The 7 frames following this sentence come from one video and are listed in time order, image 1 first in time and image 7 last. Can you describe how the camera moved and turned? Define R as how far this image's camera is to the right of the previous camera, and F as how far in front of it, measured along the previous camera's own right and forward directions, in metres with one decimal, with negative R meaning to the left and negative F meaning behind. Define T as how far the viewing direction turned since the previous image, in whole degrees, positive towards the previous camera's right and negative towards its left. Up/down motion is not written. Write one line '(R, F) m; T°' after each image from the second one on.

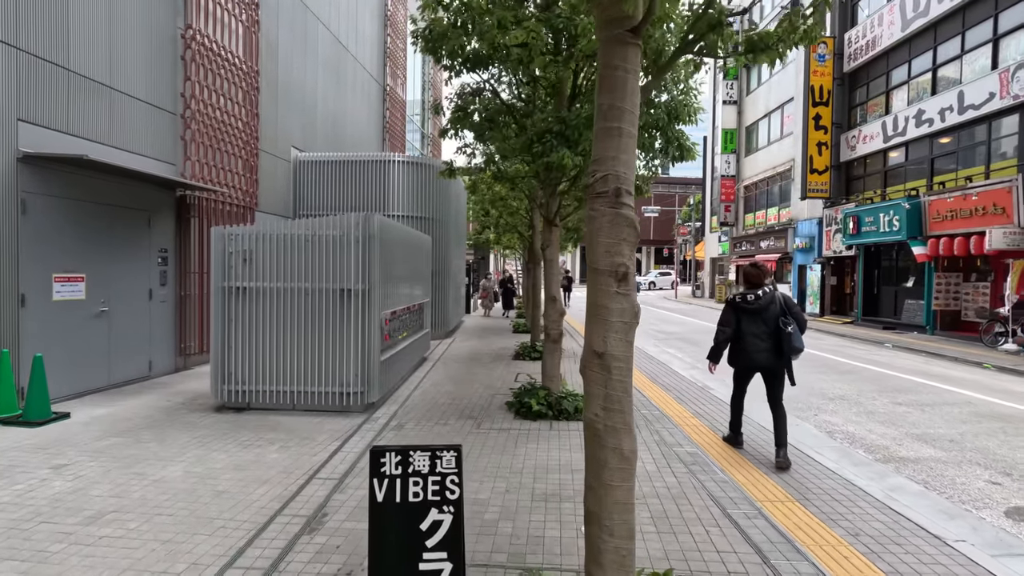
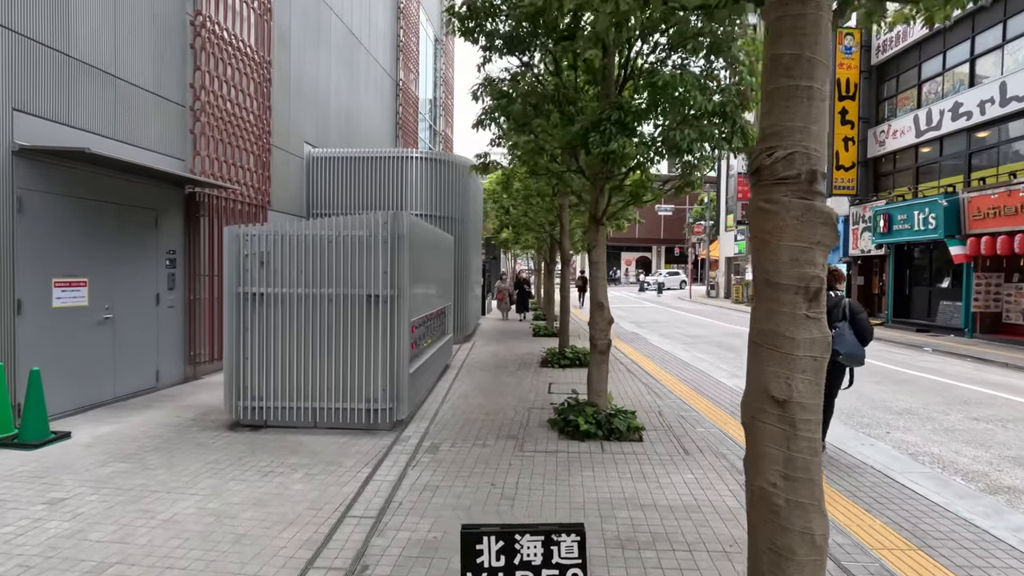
(-0.4, +0.6) m; -1°
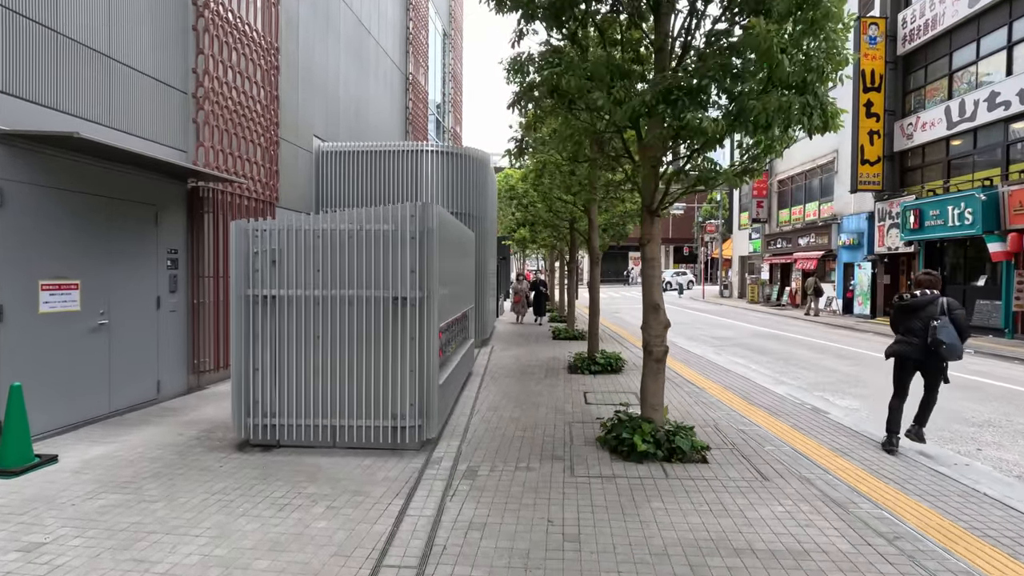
(-0.4, +0.7) m; 0°
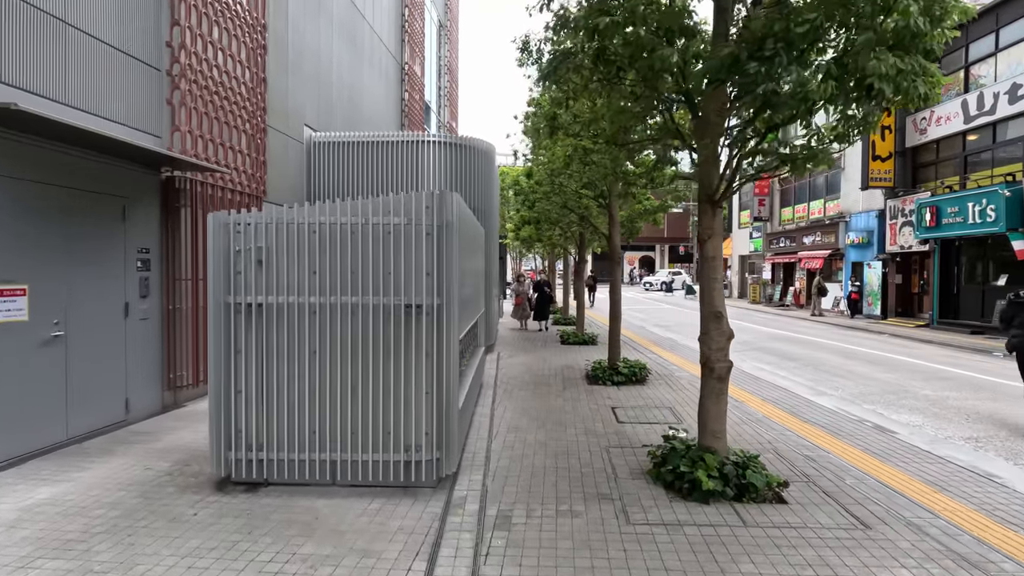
(-0.4, +0.9) m; +1°
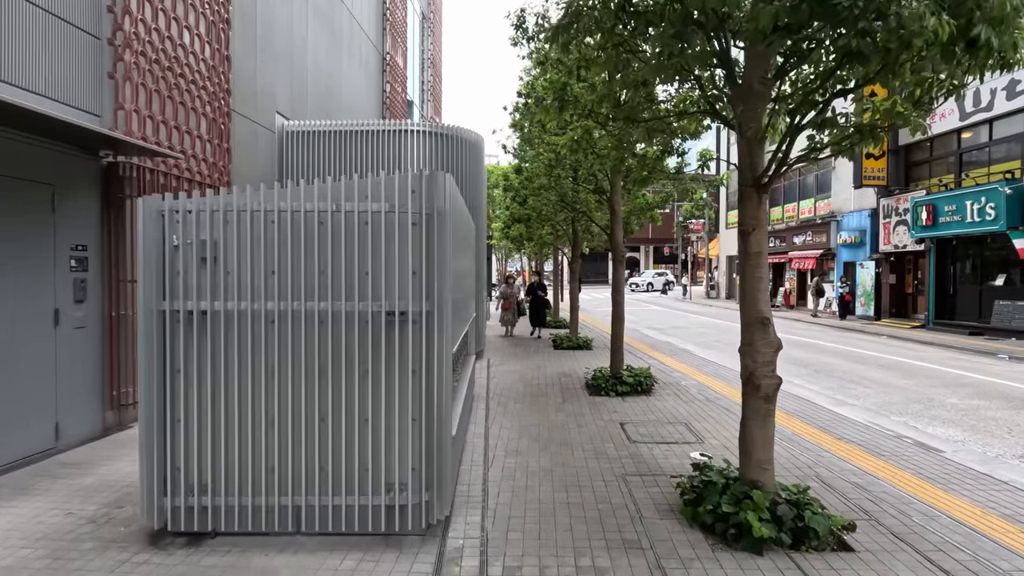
(-0.2, +0.8) m; +2°
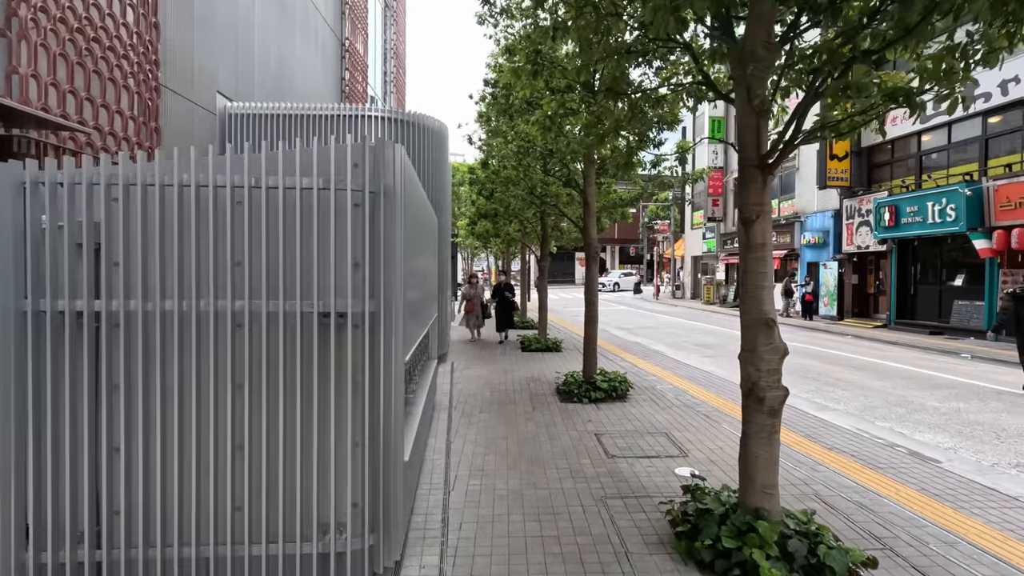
(0.0, +0.6) m; +4°
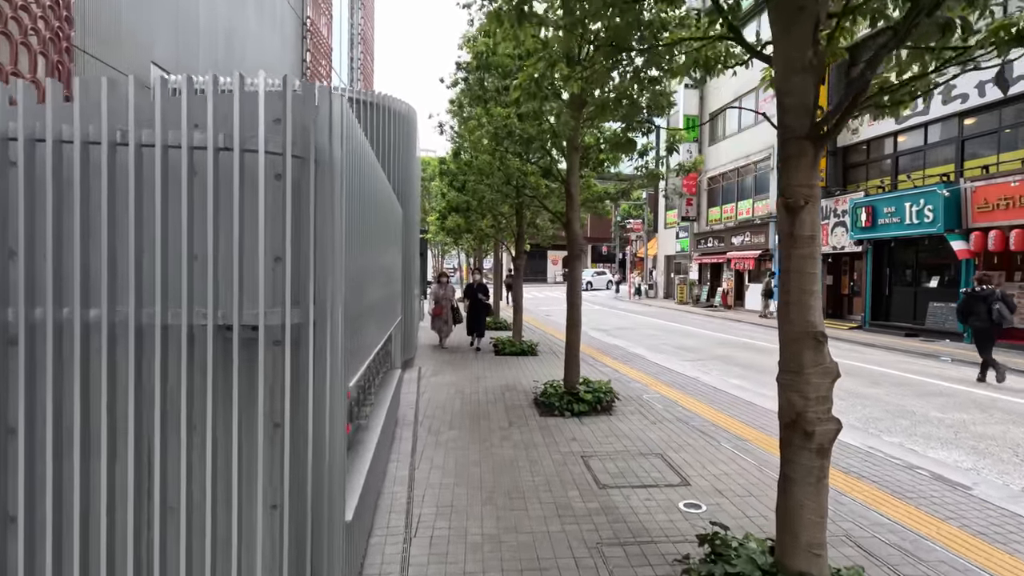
(0.0, +0.8) m; +3°
